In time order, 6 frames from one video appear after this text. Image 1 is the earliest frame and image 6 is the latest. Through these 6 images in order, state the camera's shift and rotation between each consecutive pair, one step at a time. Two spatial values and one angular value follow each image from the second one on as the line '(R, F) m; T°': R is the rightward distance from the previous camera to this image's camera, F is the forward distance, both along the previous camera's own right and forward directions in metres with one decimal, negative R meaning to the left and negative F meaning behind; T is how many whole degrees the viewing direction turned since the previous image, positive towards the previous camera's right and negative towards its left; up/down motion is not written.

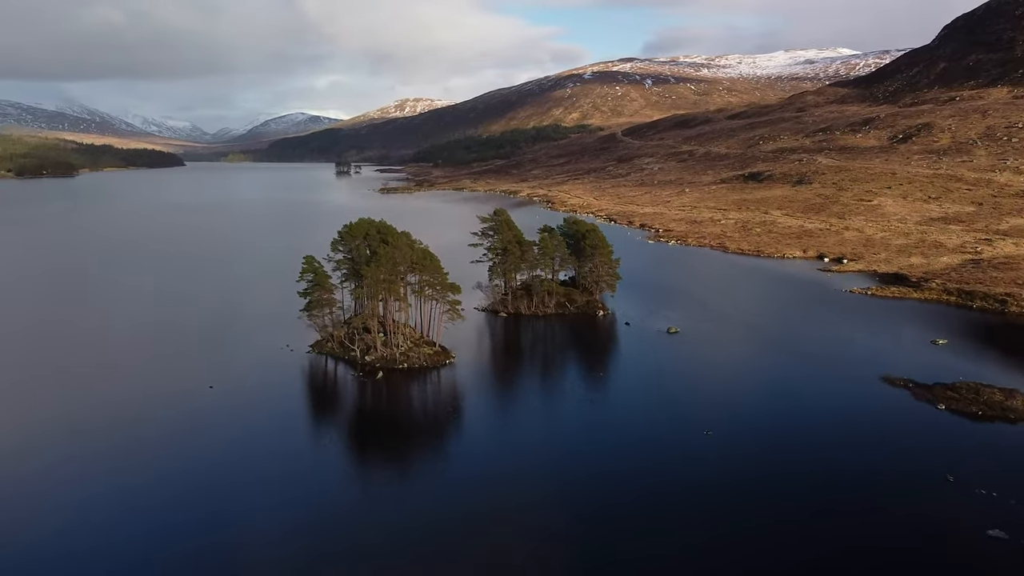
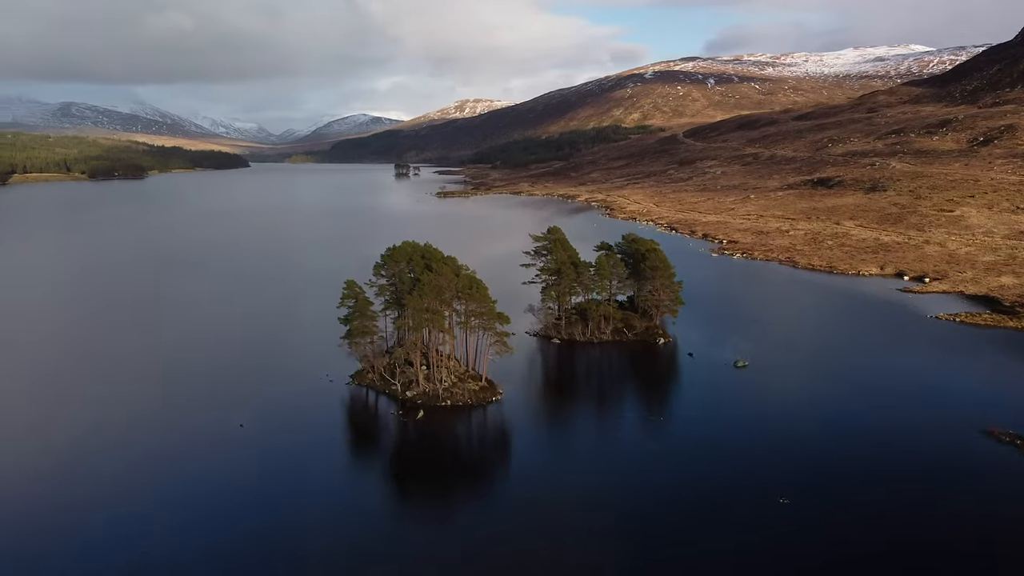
(+0.1, +1.9) m; -4°
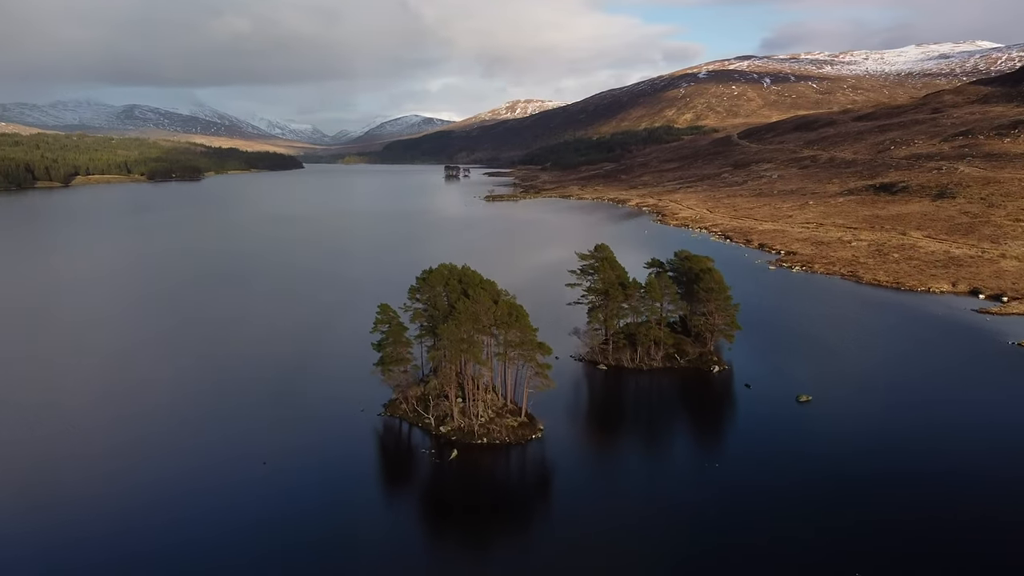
(+0.2, +1.6) m; -3°
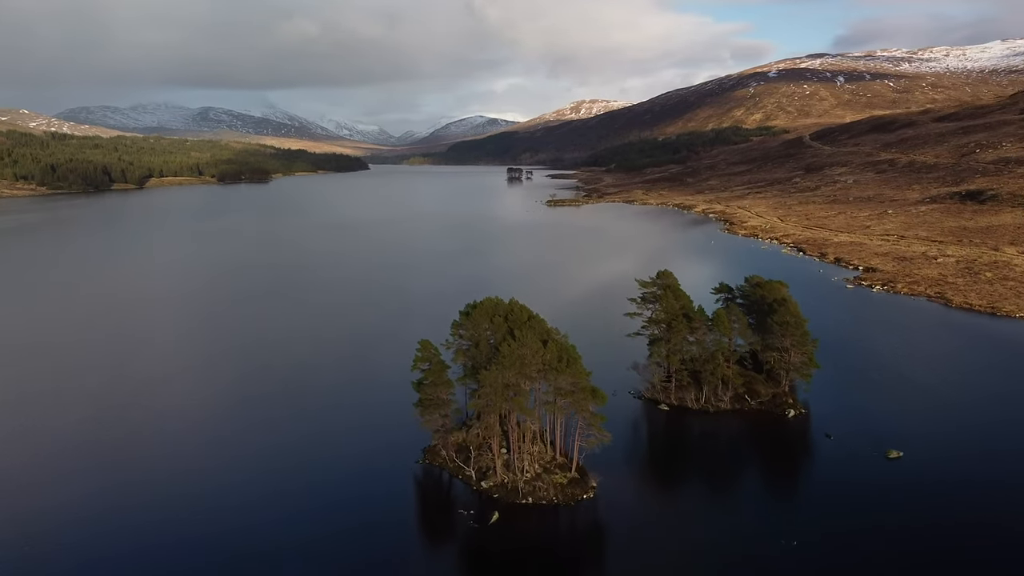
(+0.3, +2.1) m; -4°
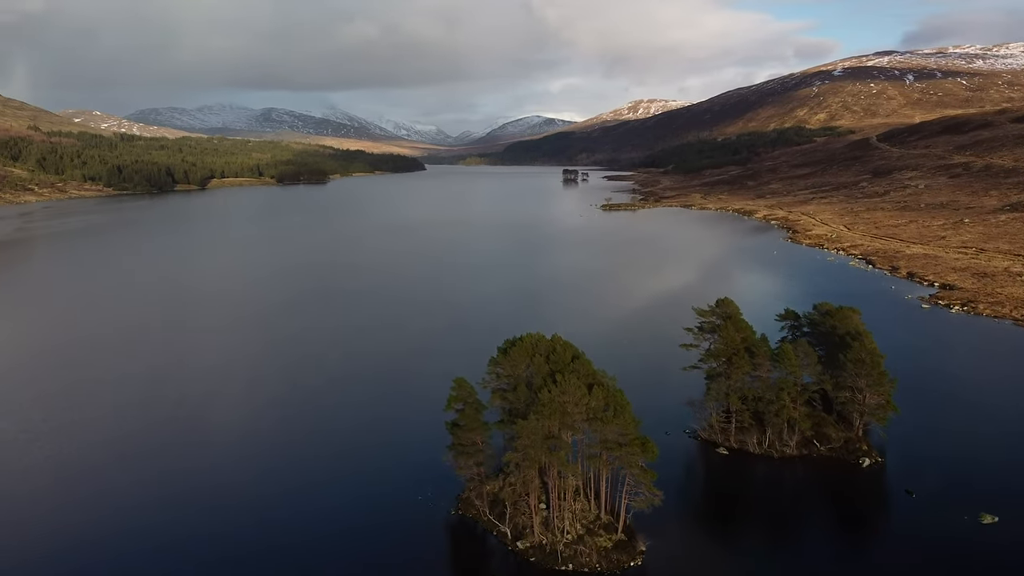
(+0.3, +1.9) m; -4°
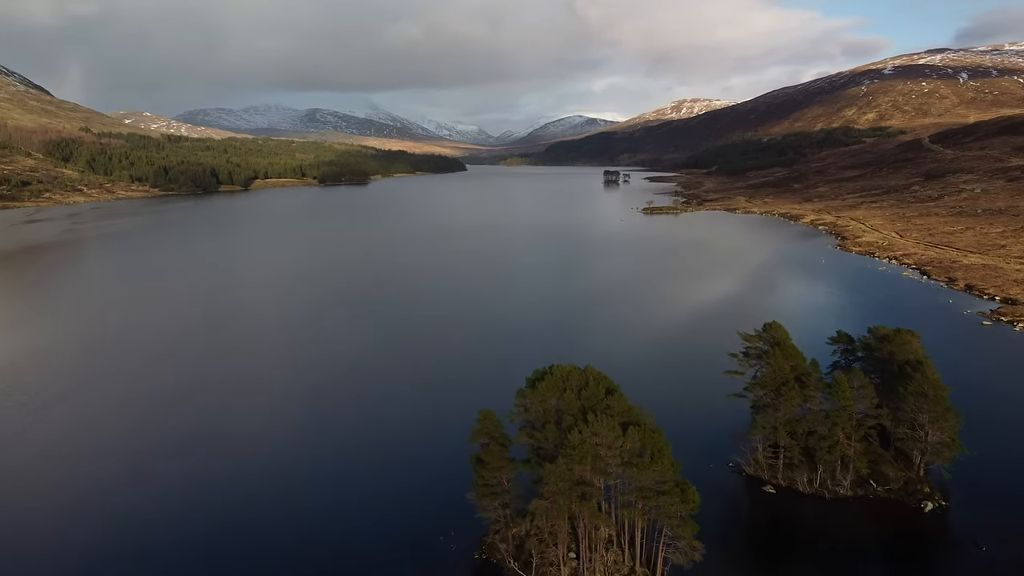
(+0.2, +1.4) m; -3°
